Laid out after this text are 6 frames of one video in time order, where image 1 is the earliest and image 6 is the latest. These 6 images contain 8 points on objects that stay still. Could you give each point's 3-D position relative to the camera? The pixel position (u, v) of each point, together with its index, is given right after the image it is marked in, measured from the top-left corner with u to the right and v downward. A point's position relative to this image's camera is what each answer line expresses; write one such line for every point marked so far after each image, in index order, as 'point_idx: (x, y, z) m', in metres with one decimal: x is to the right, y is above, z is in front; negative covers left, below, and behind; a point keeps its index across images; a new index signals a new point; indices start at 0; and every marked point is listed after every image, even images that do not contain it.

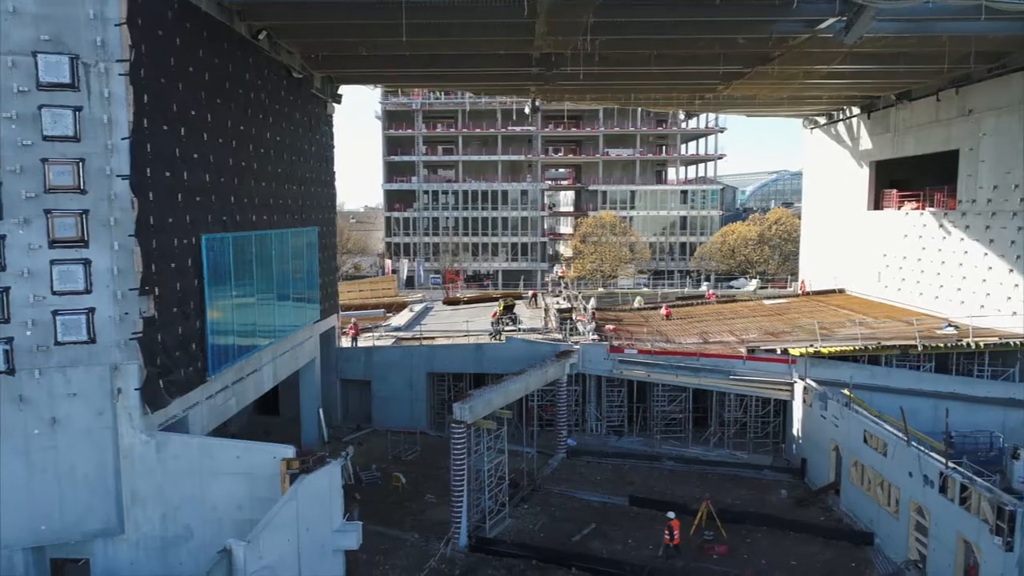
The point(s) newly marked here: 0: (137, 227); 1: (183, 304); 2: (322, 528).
0: (-8.7, +1.4, +15.7) m
1: (-8.6, -0.4, +17.5) m
2: (-4.4, -5.6, +15.6) m
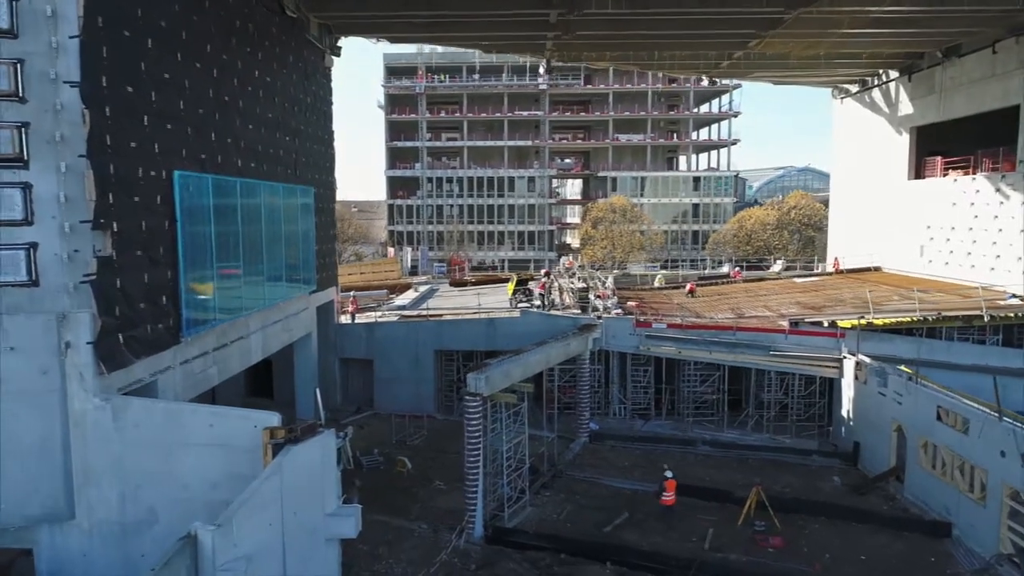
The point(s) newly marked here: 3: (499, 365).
0: (-8.1, +2.7, +12.9) m
1: (-8.0, +0.9, +14.8) m
2: (-3.8, -4.3, +12.9) m
3: (-0.4, -2.2, +19.1) m
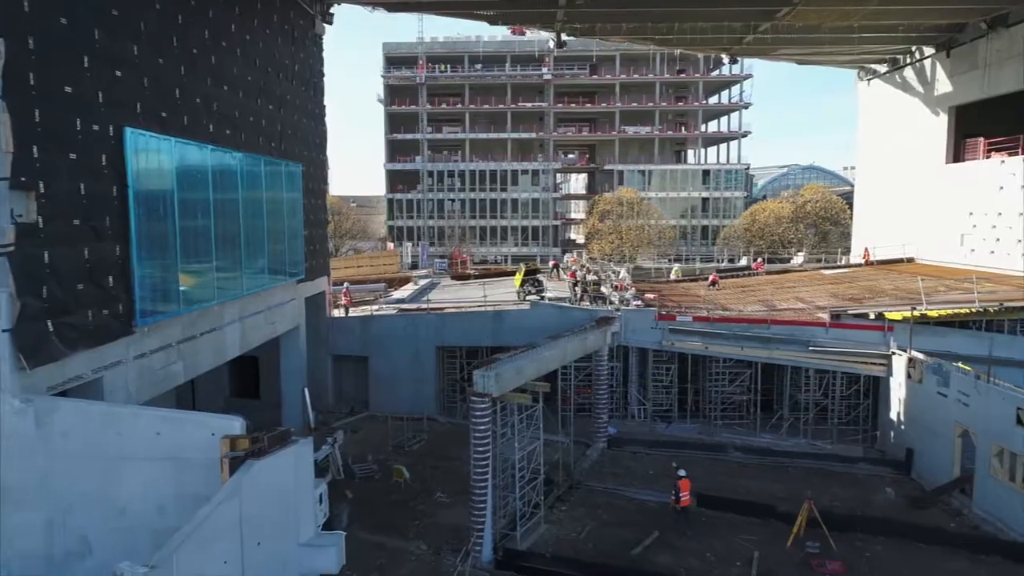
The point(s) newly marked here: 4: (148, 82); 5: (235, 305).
0: (-7.8, +3.1, +10.4) m
1: (-7.6, +1.3, +12.2) m
2: (-3.5, -3.9, +10.3) m
3: (0.0, -1.8, +16.5) m
4: (-7.6, +4.3, +14.1) m
5: (-7.7, -0.5, +18.8) m
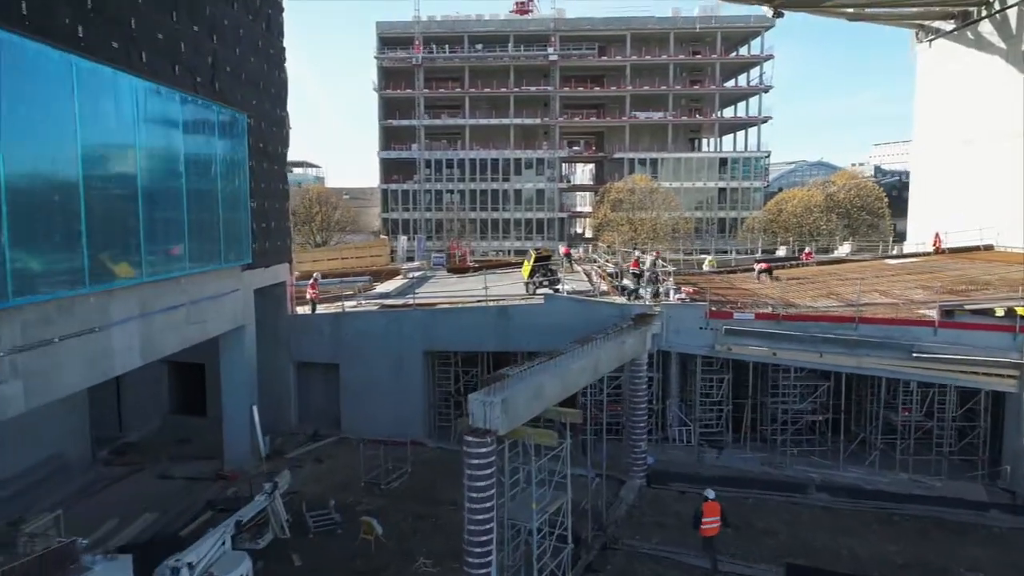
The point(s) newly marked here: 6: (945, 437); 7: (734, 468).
0: (-7.5, +3.4, +4.9) m
1: (-7.4, +1.6, +6.8) m
2: (-3.3, -3.5, +4.8) m
3: (+0.2, -1.5, +11.0) m
4: (-7.4, +4.6, +8.6) m
5: (-7.5, -0.2, +13.3) m
6: (+11.6, -4.0, +18.1) m
7: (+6.1, -4.9, +18.5) m
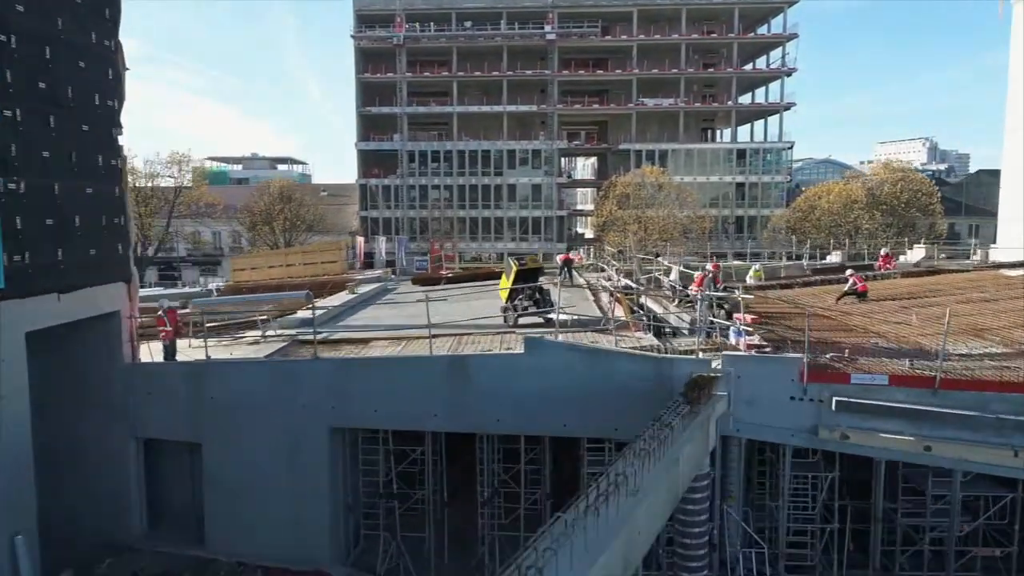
0: (-8.2, +2.8, -3.1) m
1: (-8.1, +0.9, -1.2) m
2: (-4.0, -4.2, -3.1) m
3: (-0.5, -2.2, +3.0) m
4: (-8.1, +3.9, +0.7) m
5: (-8.2, -0.9, +5.4) m
6: (+10.9, -4.7, +10.2) m
7: (+5.4, -5.6, +10.6) m
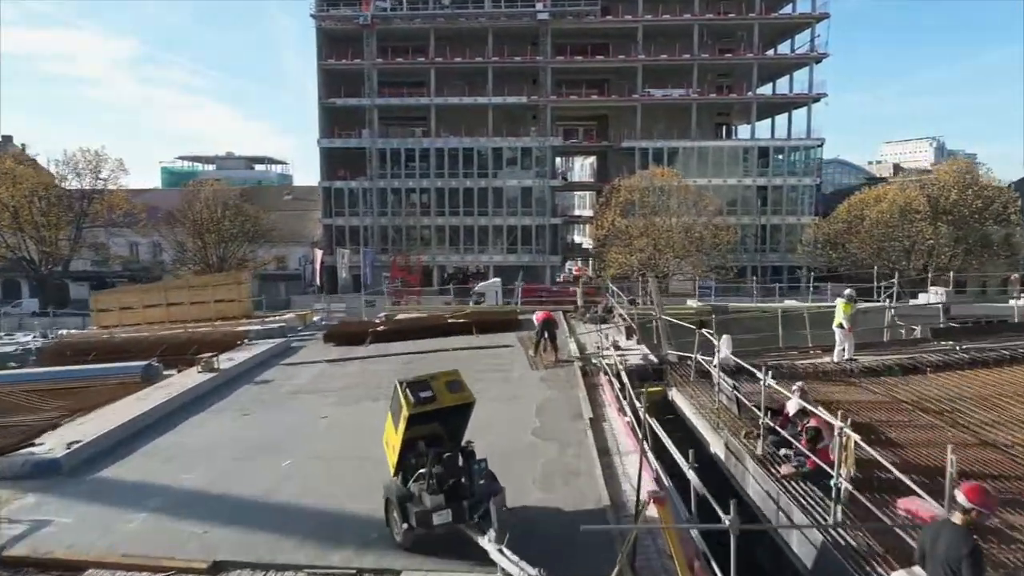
0: (-9.4, +1.0, -12.4) m
1: (-9.3, -0.8, -10.5) m
2: (-5.1, -6.0, -12.4) m
3: (-1.7, -3.9, -6.3) m
4: (-9.2, +2.2, -8.6) m
5: (-9.3, -2.7, -4.0) m
6: (+9.8, -6.4, +0.9) m
7: (+4.2, -7.3, +1.3) m
